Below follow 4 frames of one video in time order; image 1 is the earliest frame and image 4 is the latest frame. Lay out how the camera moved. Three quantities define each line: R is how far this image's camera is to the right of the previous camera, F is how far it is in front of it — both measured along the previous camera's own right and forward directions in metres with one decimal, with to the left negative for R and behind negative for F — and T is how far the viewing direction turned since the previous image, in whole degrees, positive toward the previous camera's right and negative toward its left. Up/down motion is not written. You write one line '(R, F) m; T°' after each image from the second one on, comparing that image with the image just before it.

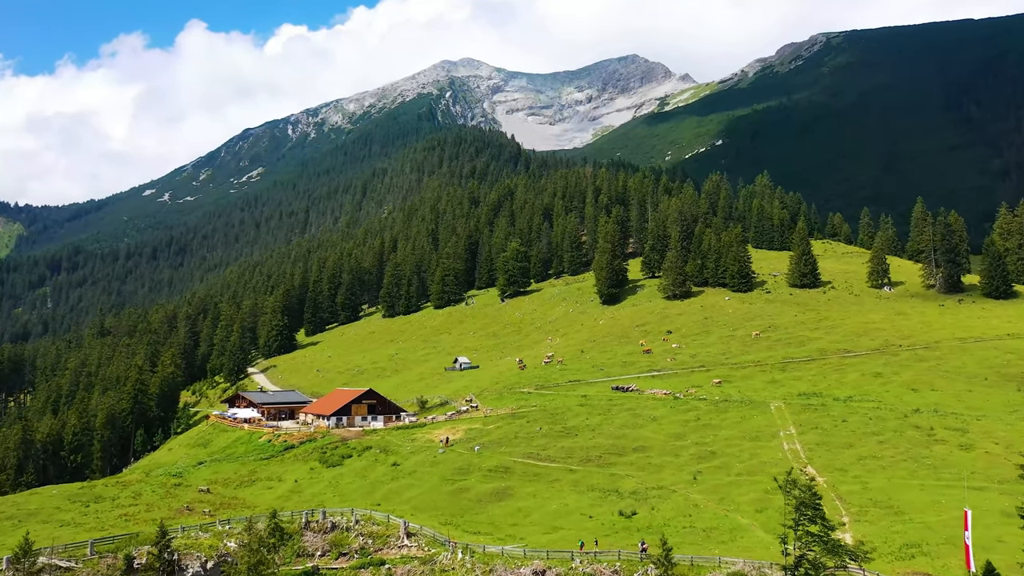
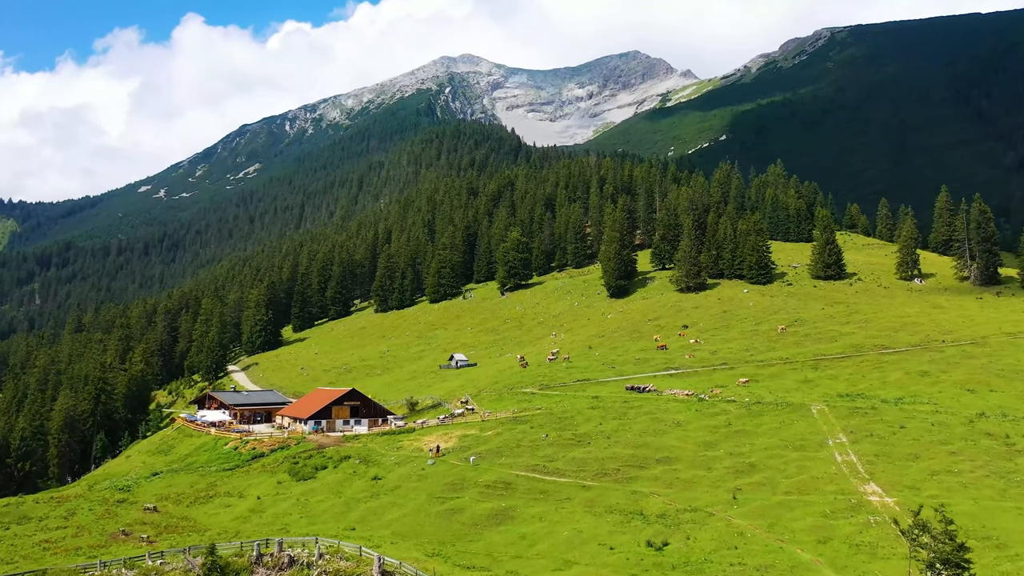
(-0.2, +9.8) m; 0°
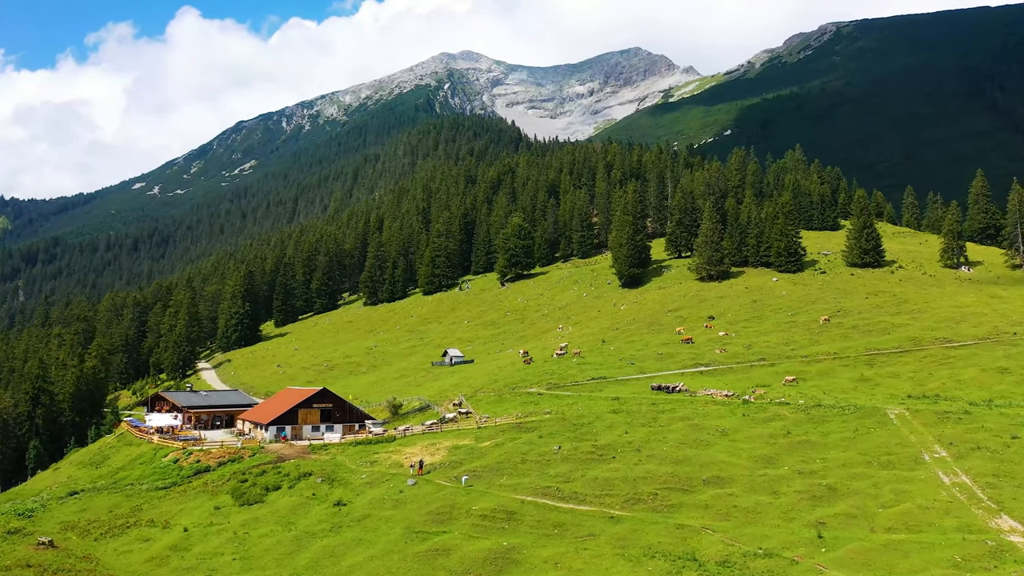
(-0.3, +12.6) m; 0°
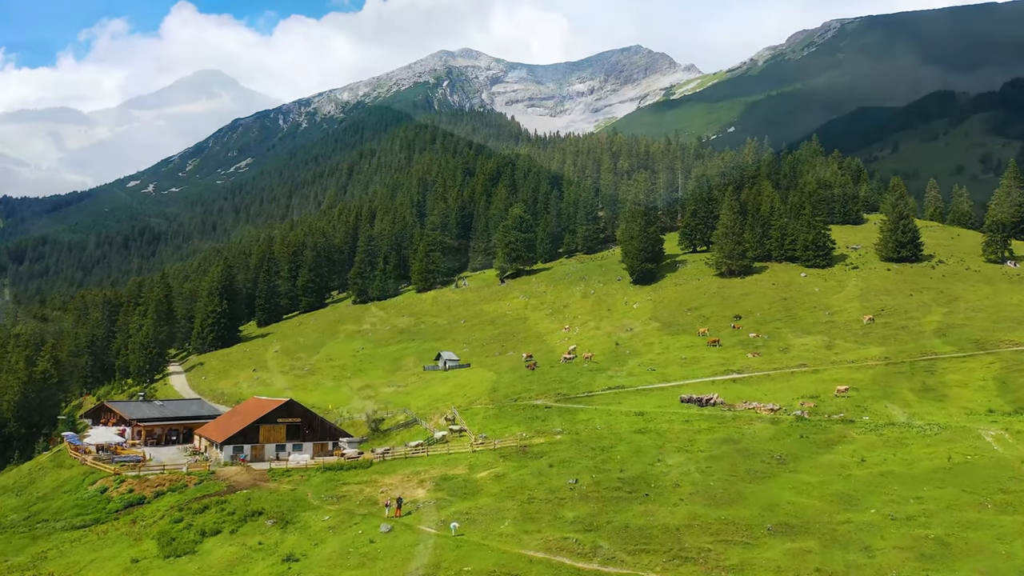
(-0.3, +10.1) m; 0°
